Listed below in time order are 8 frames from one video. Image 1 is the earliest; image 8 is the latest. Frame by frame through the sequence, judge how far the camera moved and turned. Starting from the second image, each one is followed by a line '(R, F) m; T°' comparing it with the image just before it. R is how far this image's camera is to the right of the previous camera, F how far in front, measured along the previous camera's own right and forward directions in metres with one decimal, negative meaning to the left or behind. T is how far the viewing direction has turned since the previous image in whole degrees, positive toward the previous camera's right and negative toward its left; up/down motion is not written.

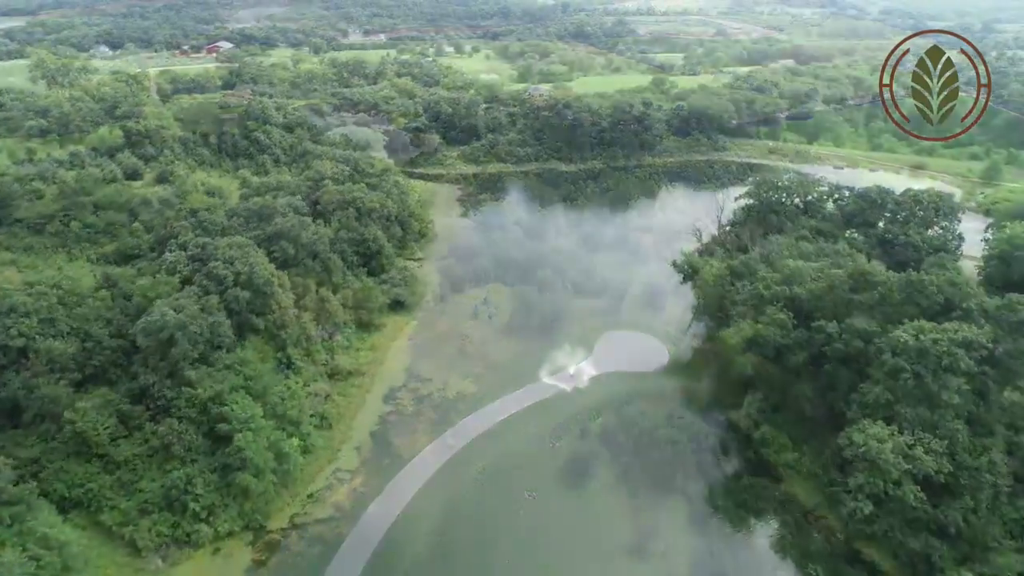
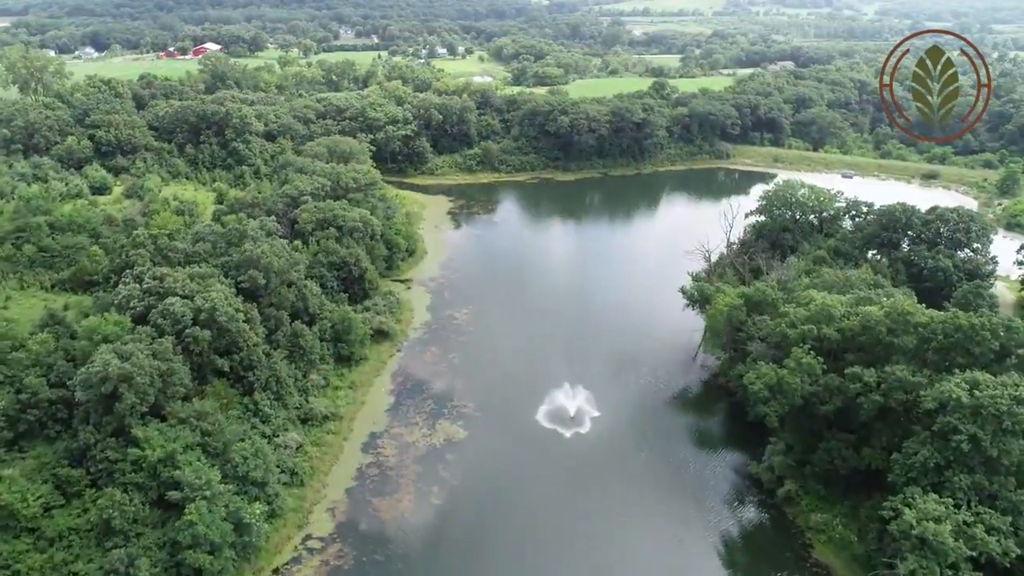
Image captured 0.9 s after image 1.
(0.0, +2.9) m; 0°
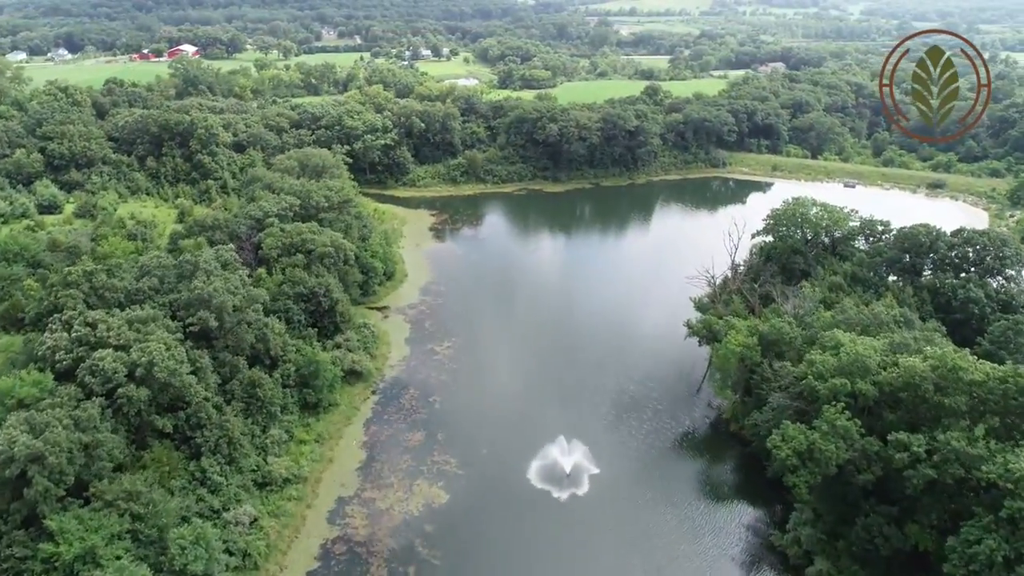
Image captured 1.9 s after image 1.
(0.0, +3.2) m; +1°
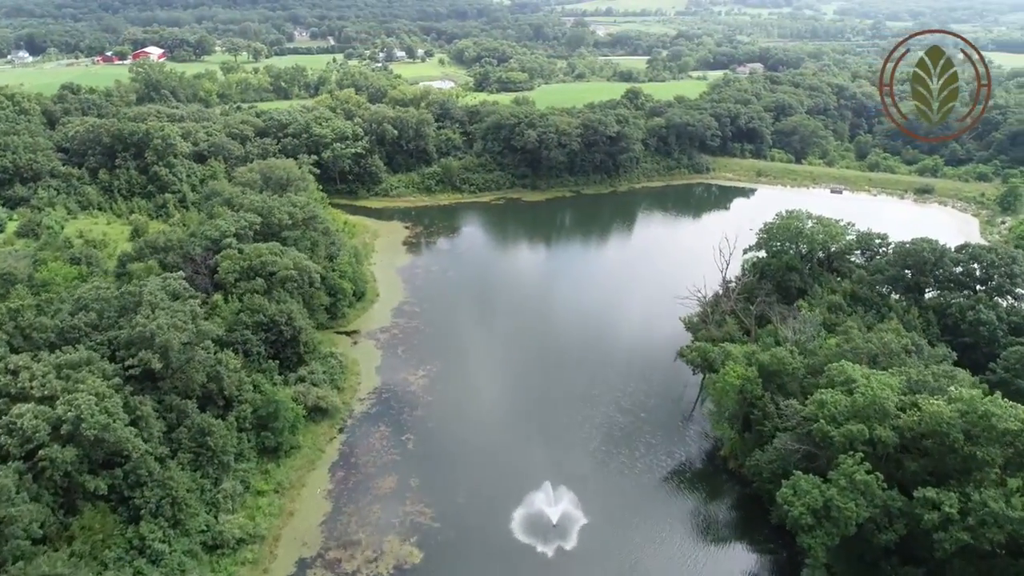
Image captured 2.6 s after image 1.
(0.0, +2.3) m; +2°
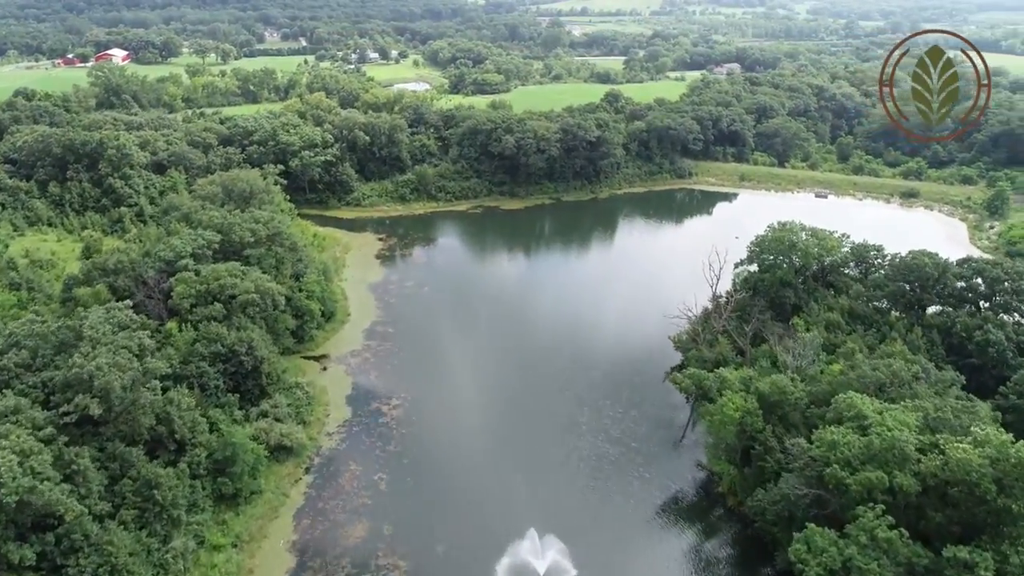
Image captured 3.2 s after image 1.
(0.0, +2.0) m; +2°
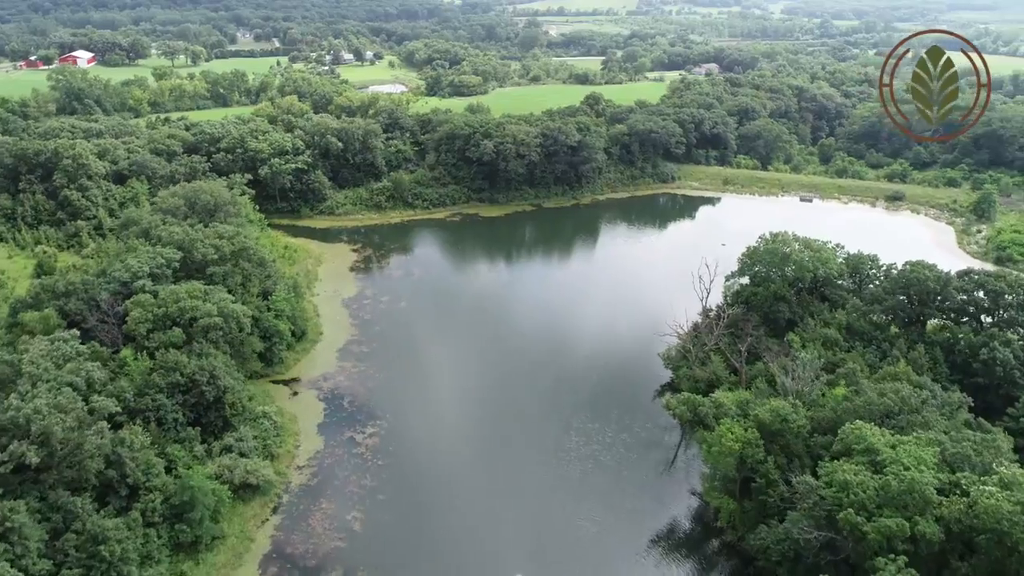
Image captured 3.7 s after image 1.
(-0.1, +1.6) m; +2°
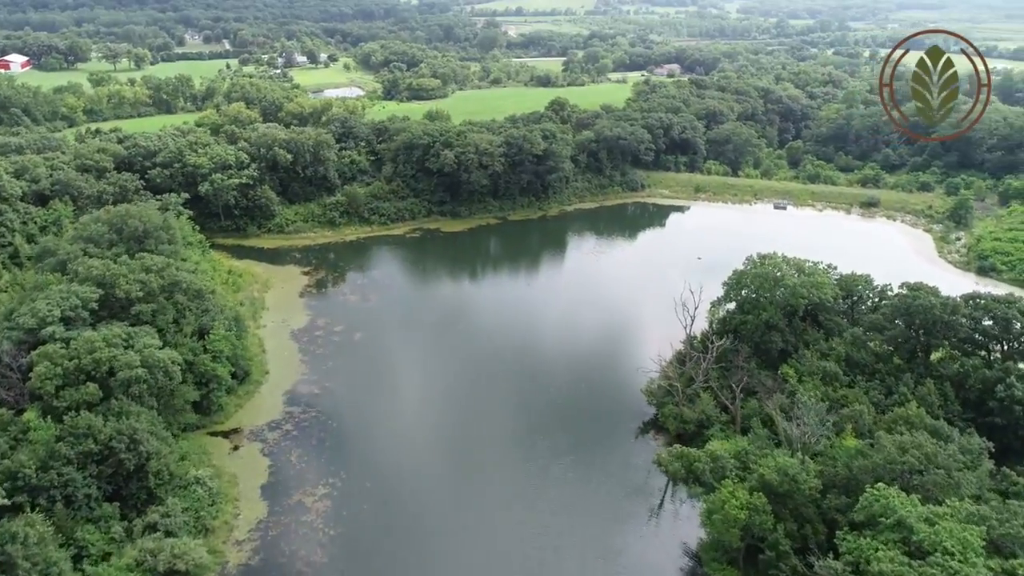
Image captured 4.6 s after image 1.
(-0.1, +2.9) m; +3°
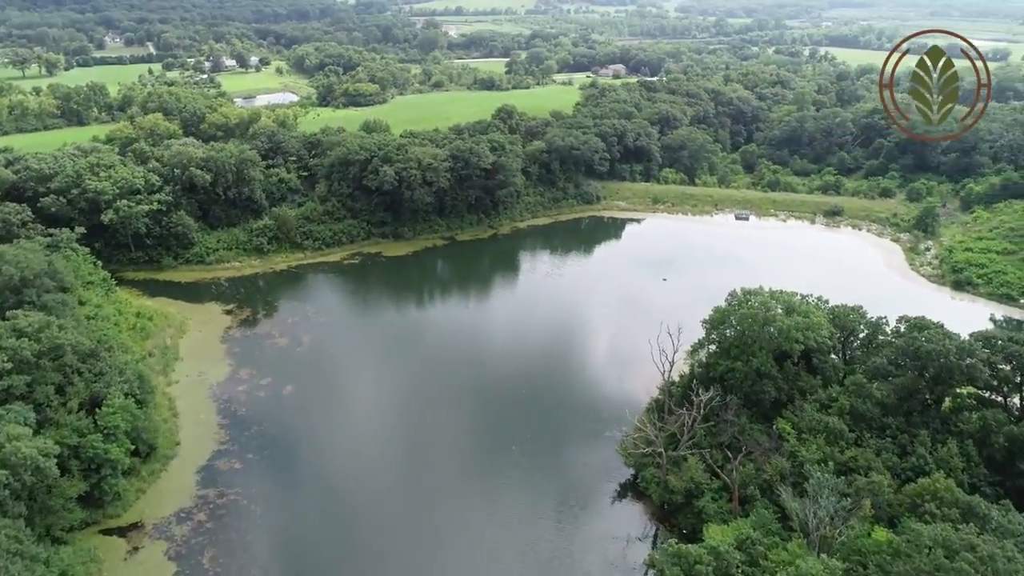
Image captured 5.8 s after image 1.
(-0.1, +3.9) m; +4°
